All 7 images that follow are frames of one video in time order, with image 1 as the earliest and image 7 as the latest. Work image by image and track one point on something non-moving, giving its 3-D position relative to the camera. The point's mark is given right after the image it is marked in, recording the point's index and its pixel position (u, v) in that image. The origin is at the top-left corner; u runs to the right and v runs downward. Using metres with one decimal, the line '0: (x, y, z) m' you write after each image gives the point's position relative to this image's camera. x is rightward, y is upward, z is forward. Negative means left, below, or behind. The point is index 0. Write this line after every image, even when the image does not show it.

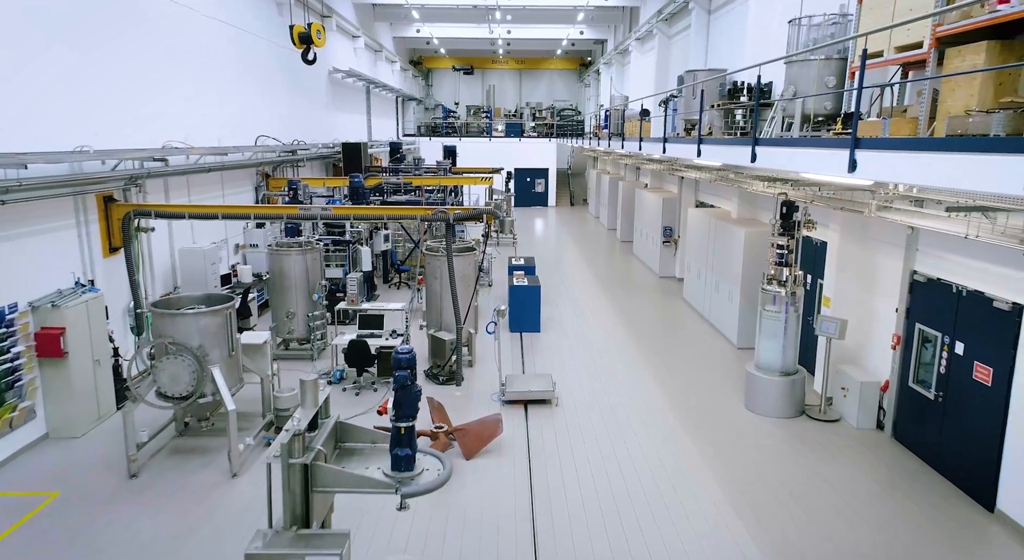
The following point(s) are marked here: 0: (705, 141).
0: (+2.2, +1.6, +7.5) m
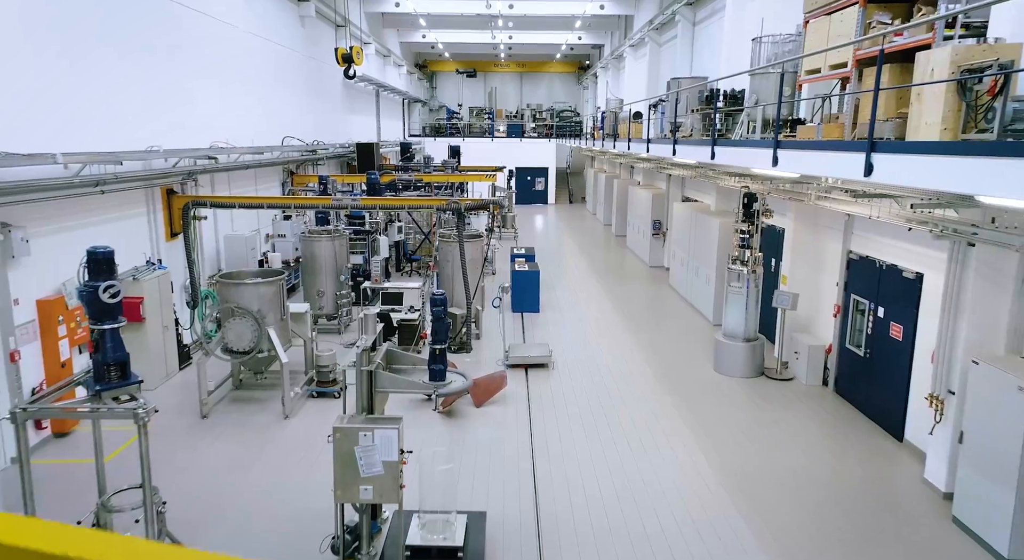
0: (+2.2, +1.8, +8.7) m
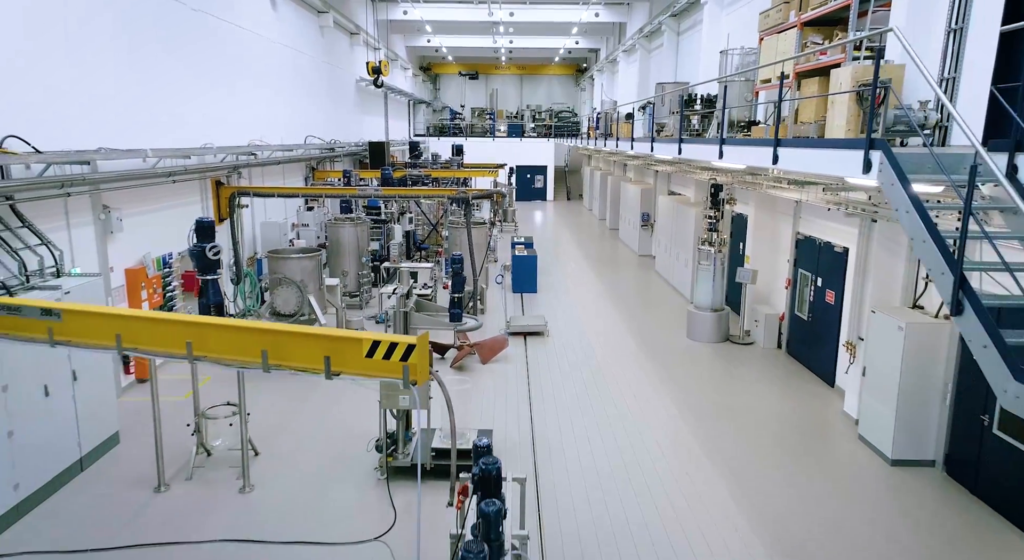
0: (+2.2, +2.1, +10.0) m
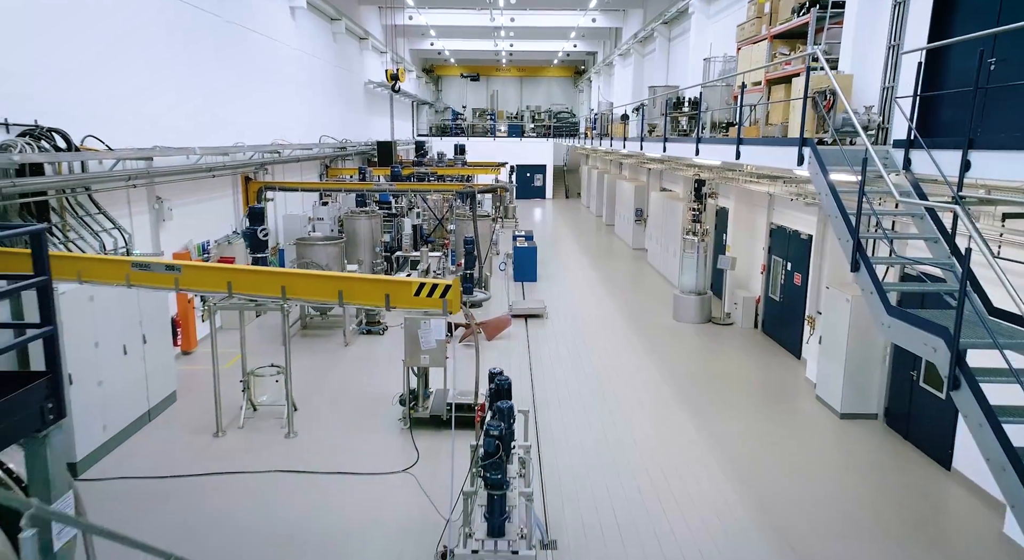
0: (+2.2, +2.3, +10.9) m
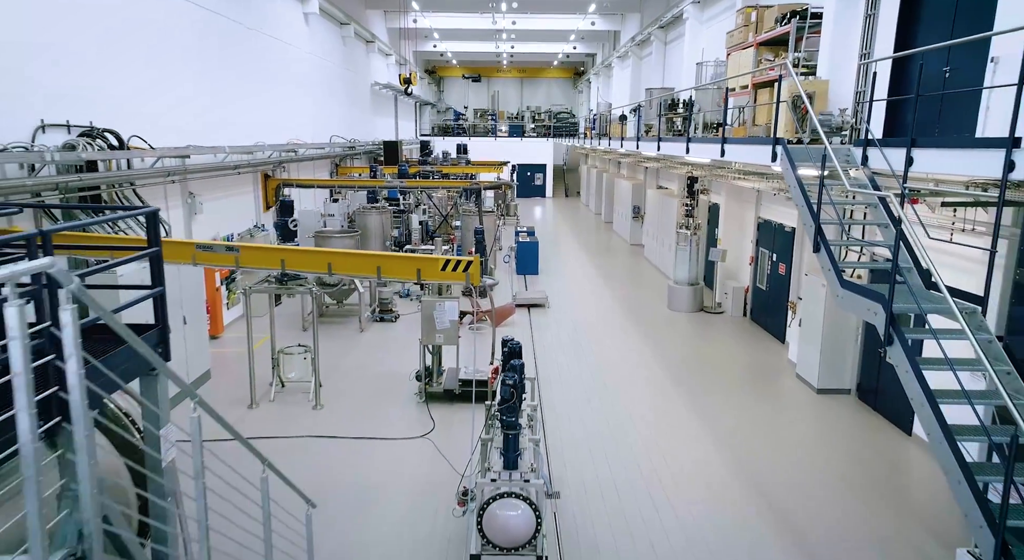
0: (+2.3, +2.5, +11.5) m
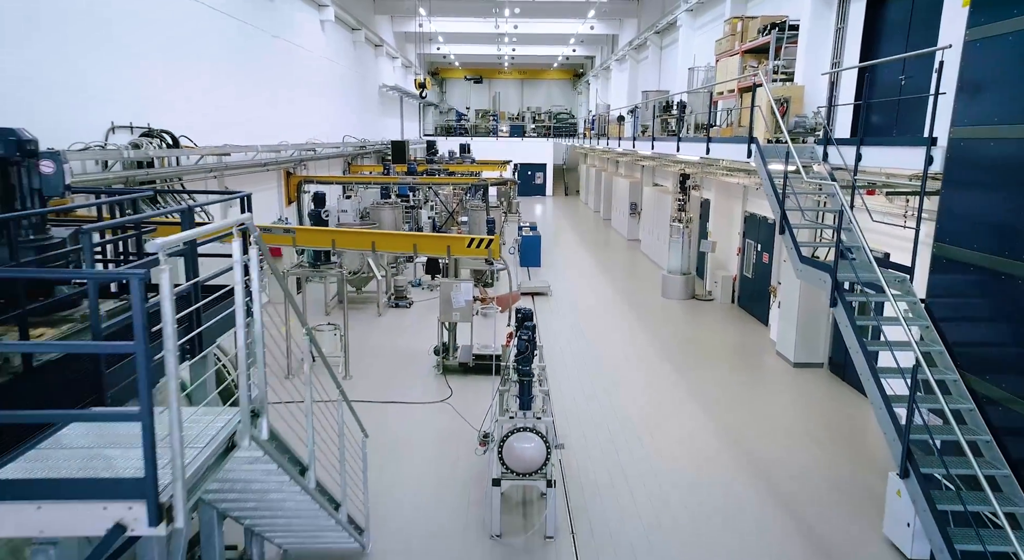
0: (+2.4, +2.6, +12.4) m
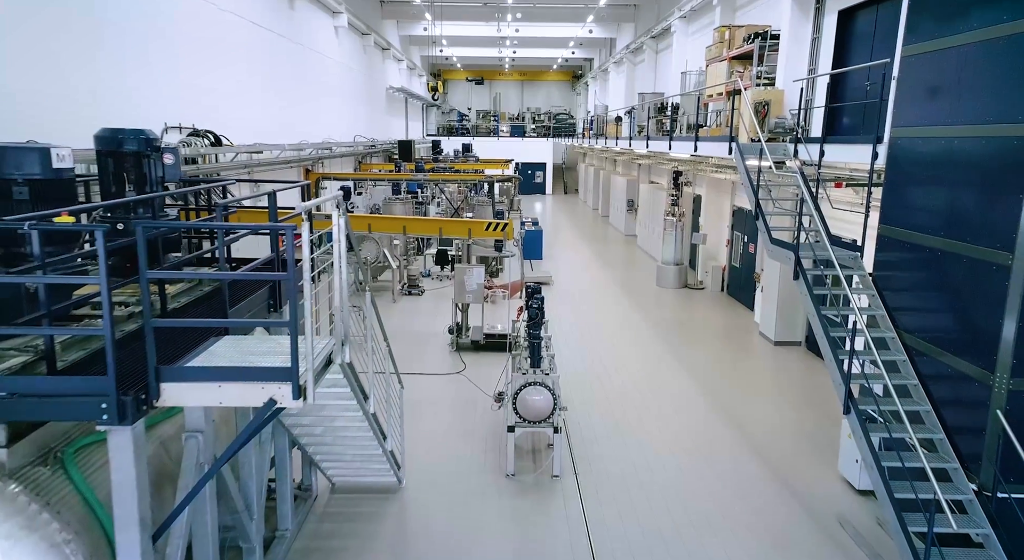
0: (+2.5, +2.8, +13.2) m
